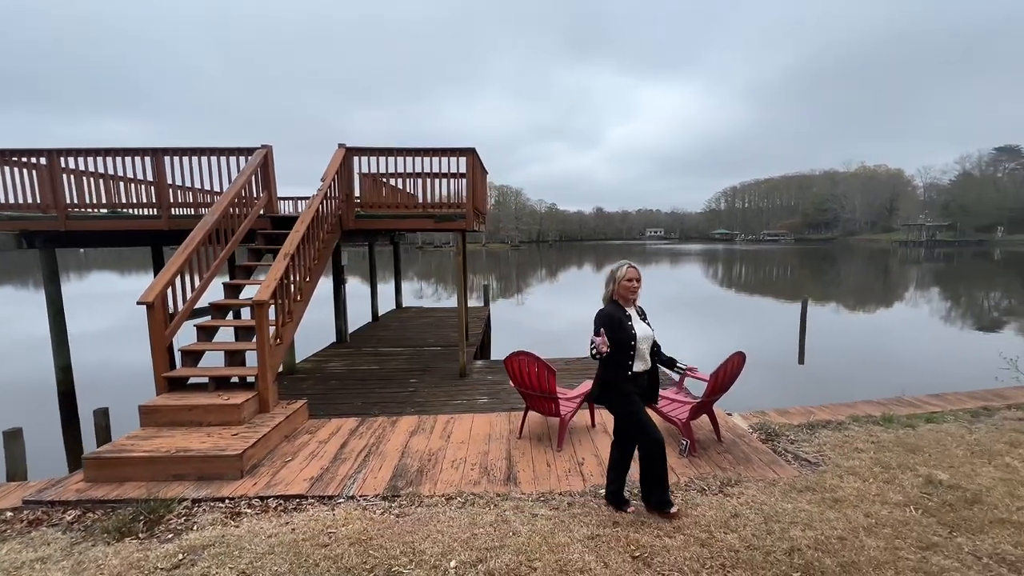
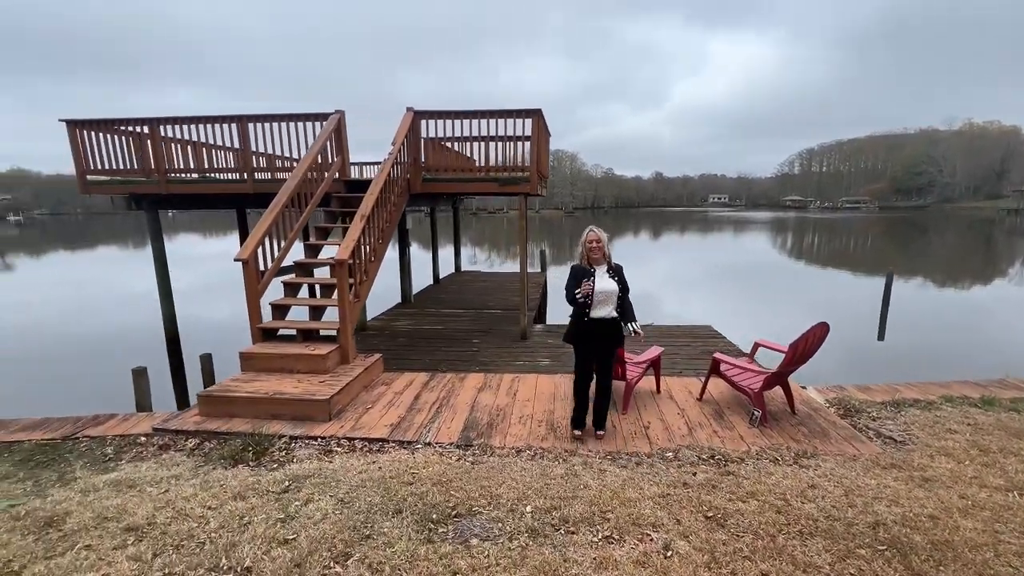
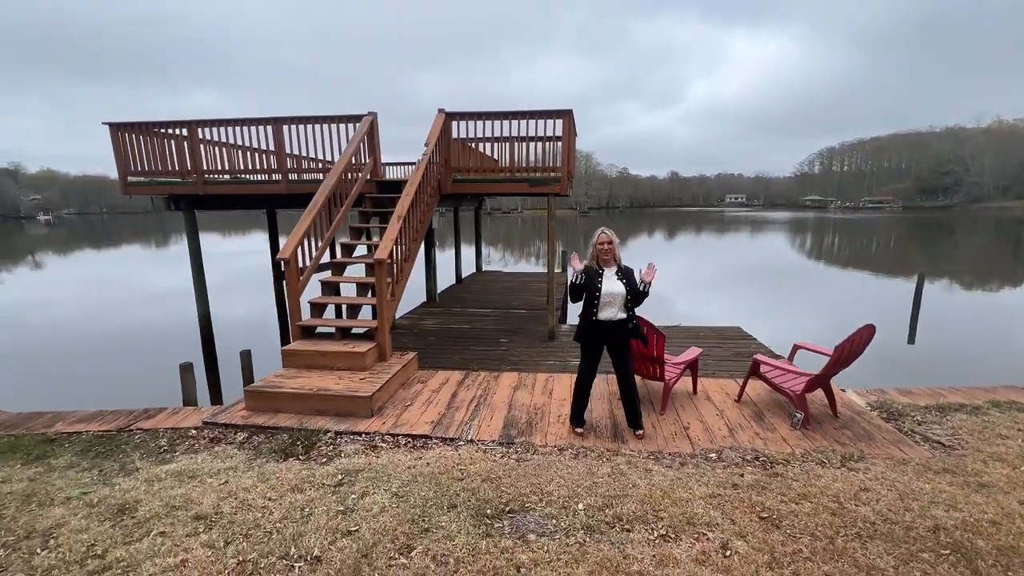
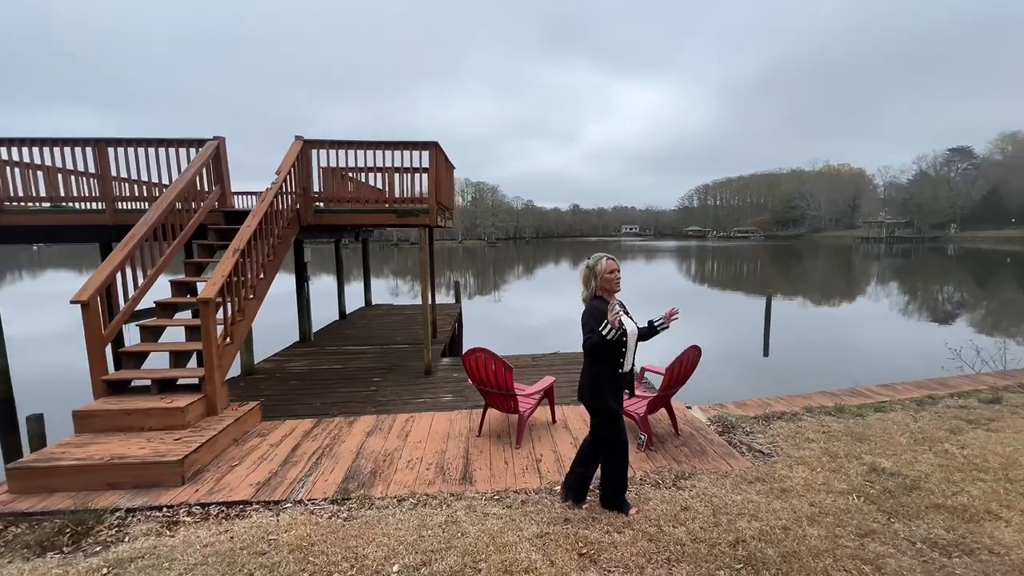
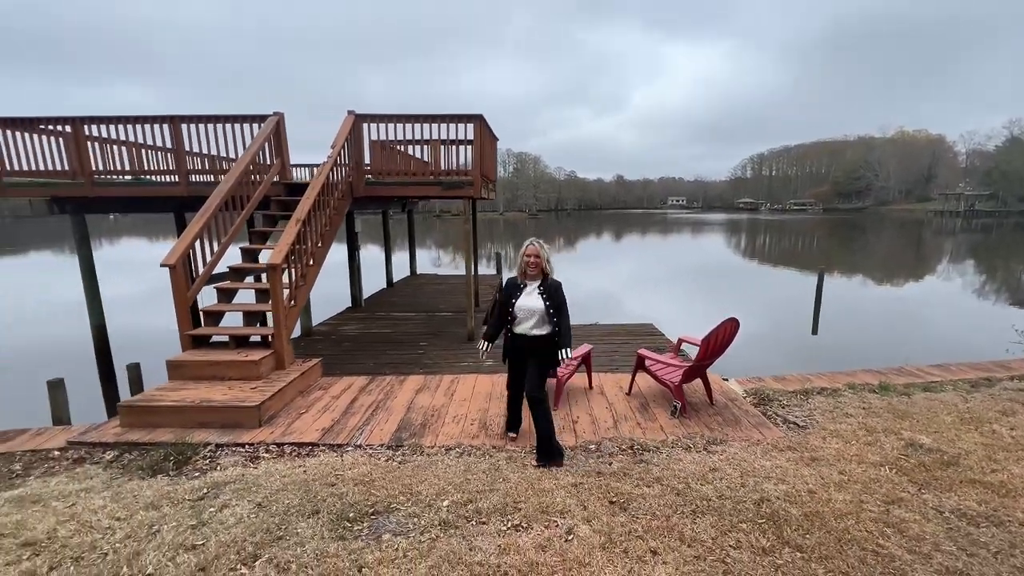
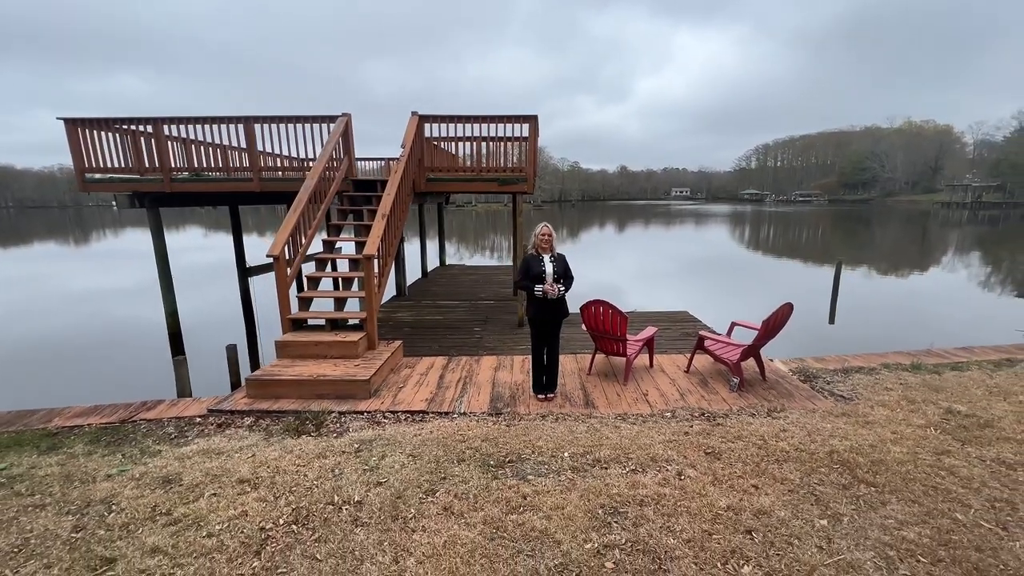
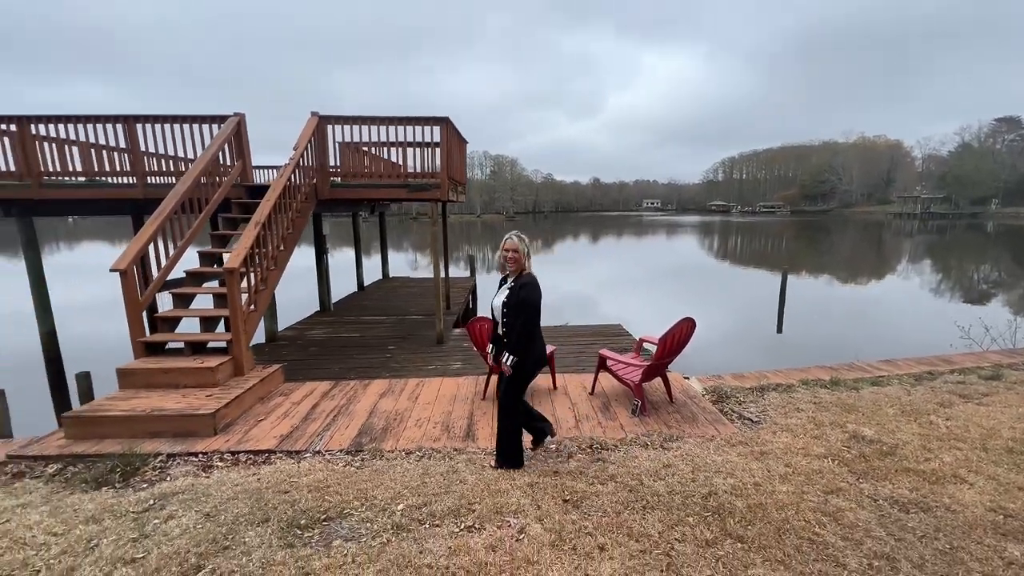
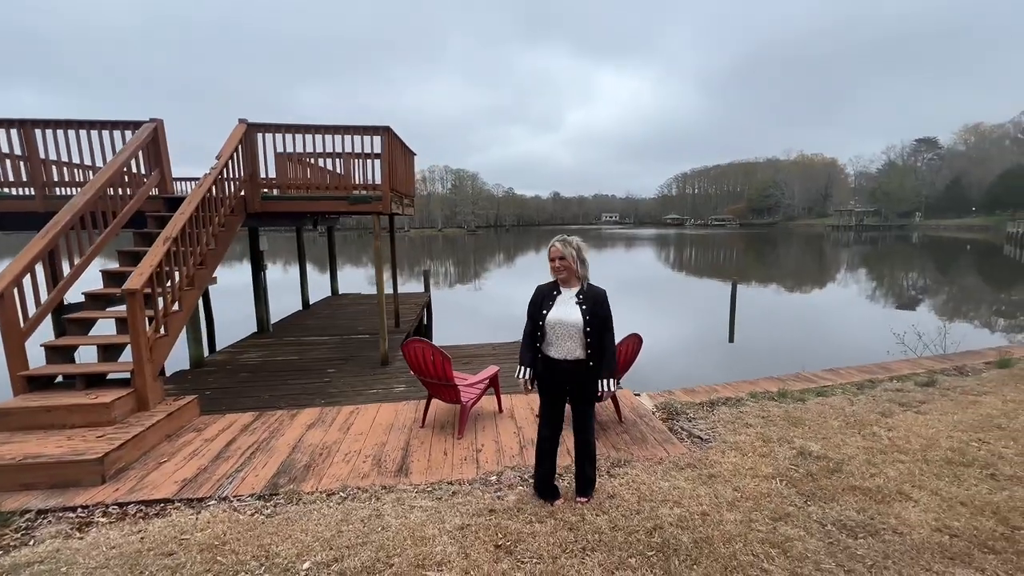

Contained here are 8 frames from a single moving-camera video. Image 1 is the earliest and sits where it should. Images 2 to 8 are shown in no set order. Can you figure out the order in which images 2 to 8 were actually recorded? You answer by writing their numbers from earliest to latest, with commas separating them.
4, 8, 7, 5, 2, 3, 6
